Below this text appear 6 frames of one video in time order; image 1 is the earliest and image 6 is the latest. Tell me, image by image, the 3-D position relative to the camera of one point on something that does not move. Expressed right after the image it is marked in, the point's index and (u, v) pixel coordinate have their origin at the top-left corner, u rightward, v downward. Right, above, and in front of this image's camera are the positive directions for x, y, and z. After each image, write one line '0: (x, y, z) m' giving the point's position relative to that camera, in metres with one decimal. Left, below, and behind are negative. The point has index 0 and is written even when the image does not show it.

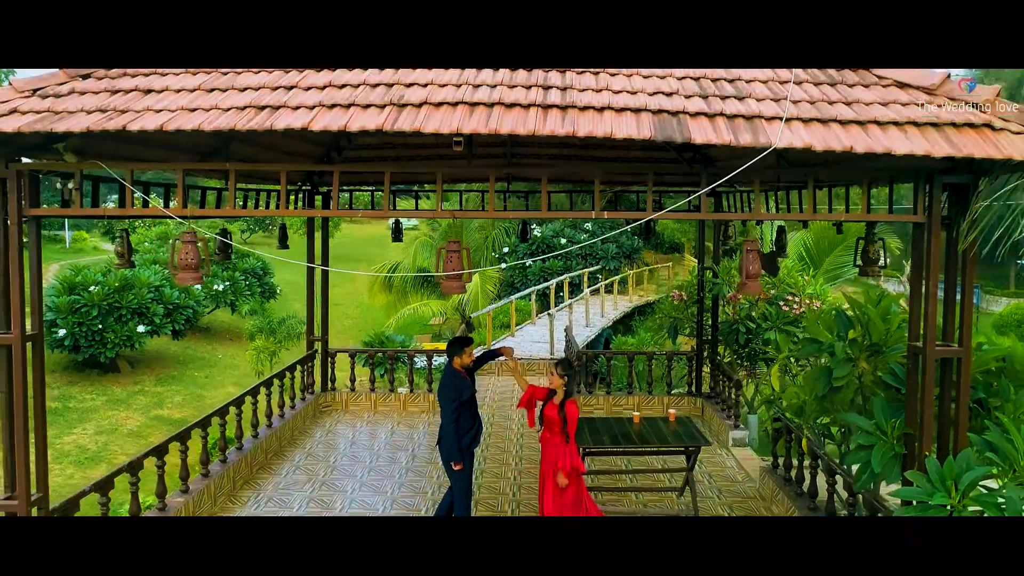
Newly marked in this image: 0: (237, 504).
0: (-1.0, -0.8, +4.5) m
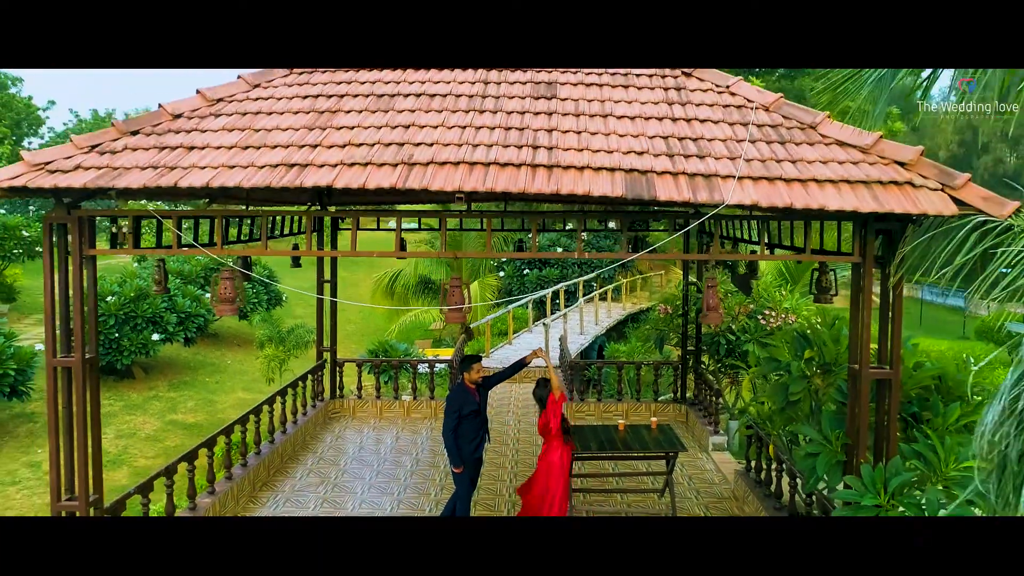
0: (-1.0, -0.9, +4.9) m
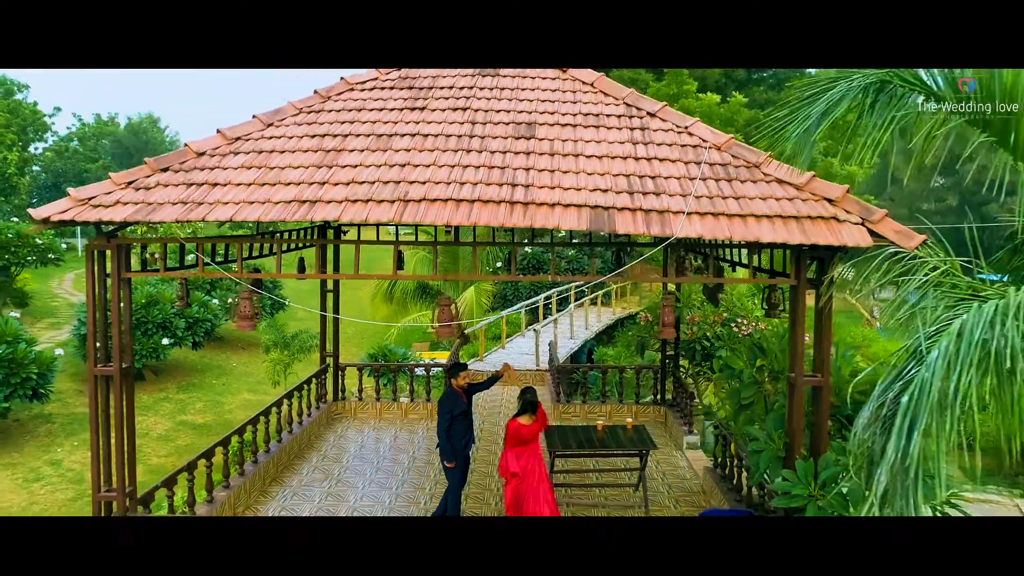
0: (-1.1, -0.9, +5.4) m
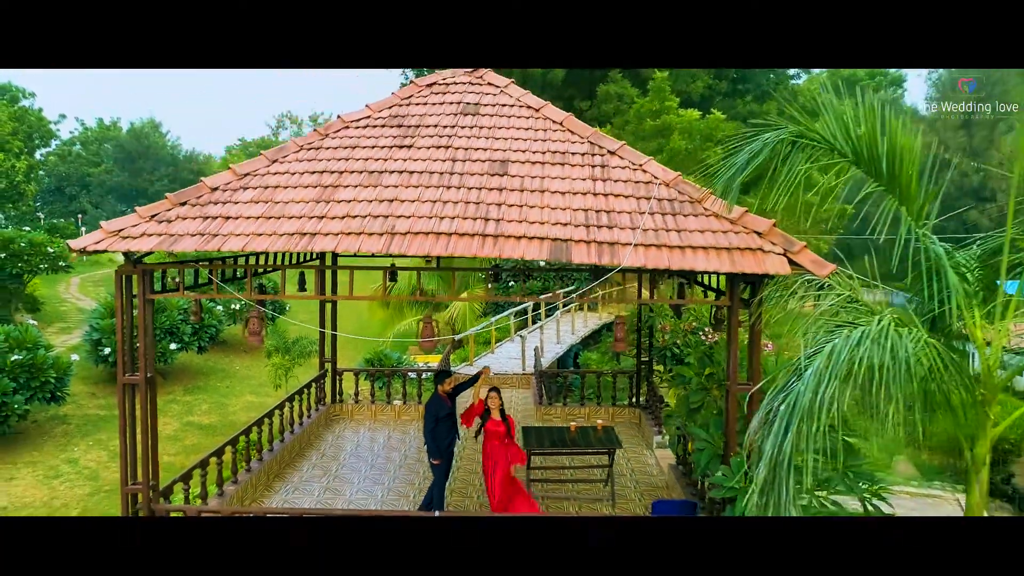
0: (-1.2, -1.0, +6.0) m
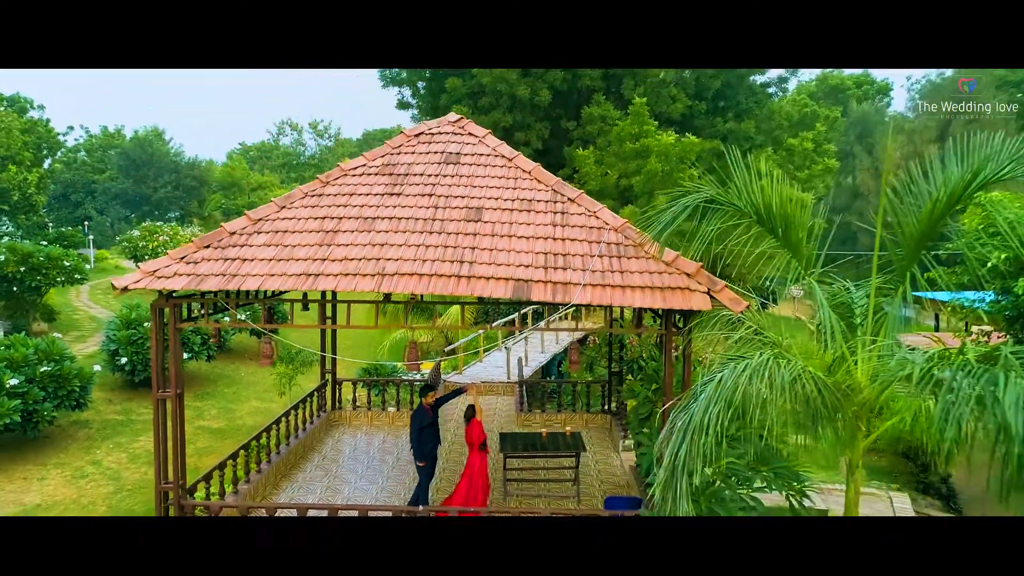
0: (-1.3, -1.1, +6.8) m
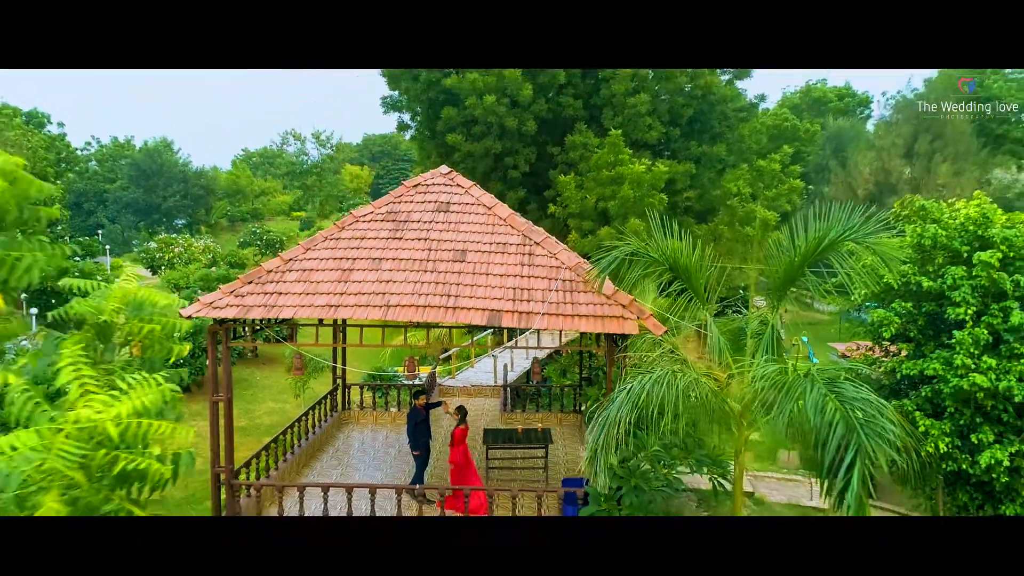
0: (-1.4, -1.3, +8.2) m
